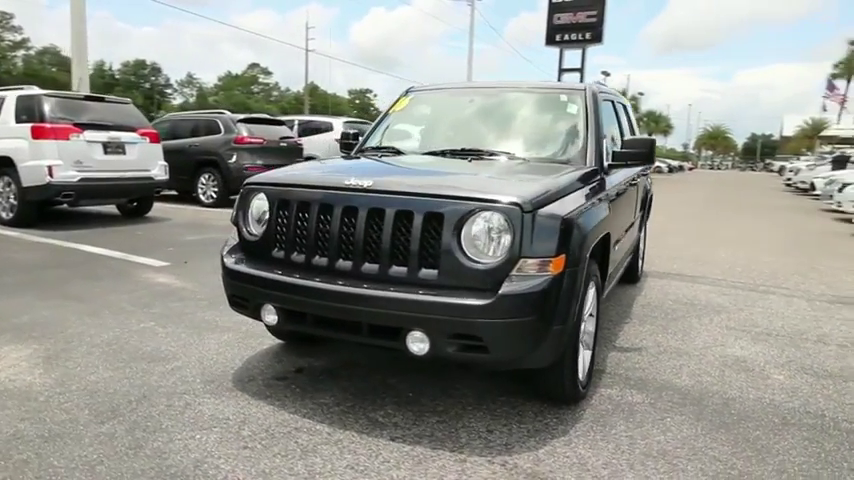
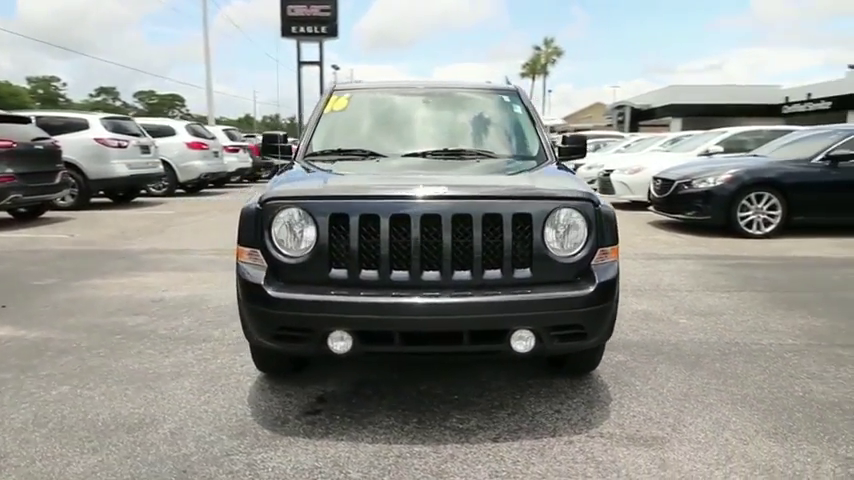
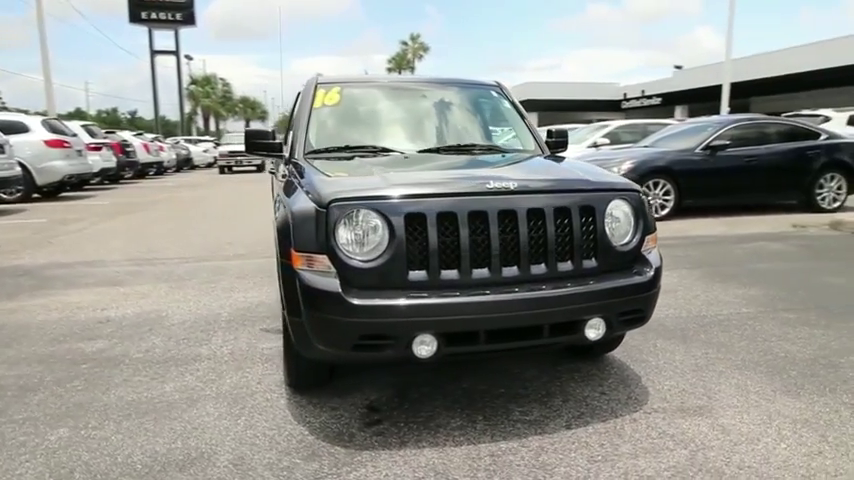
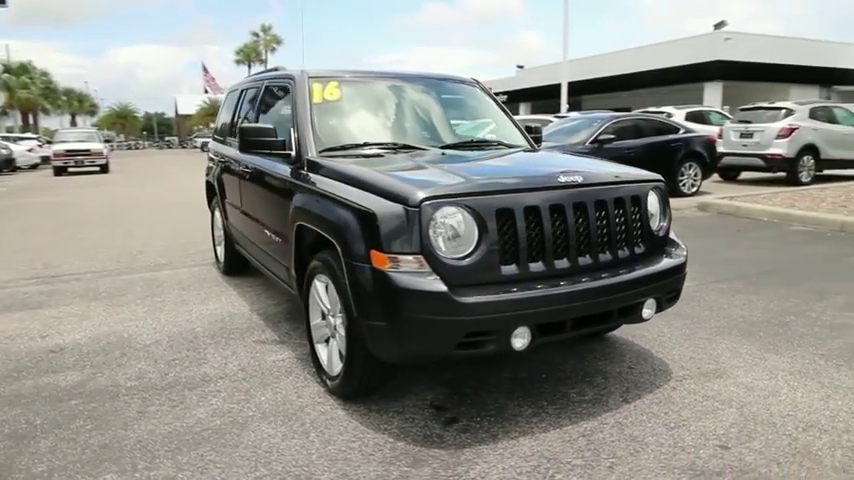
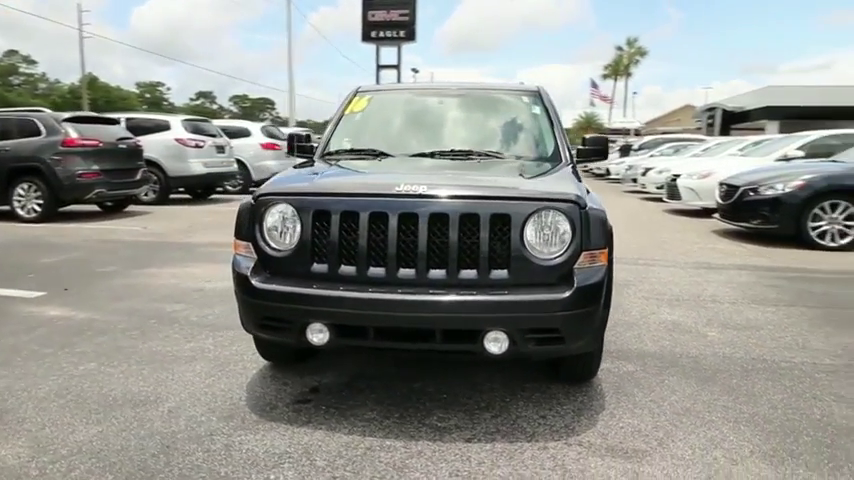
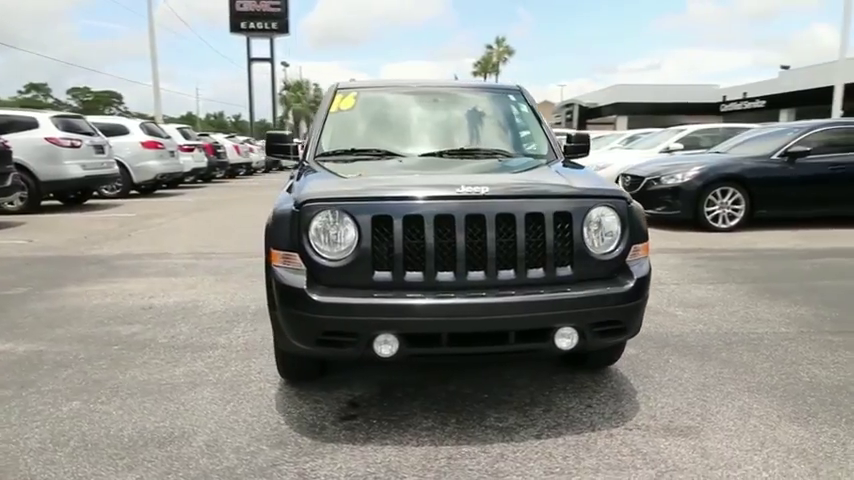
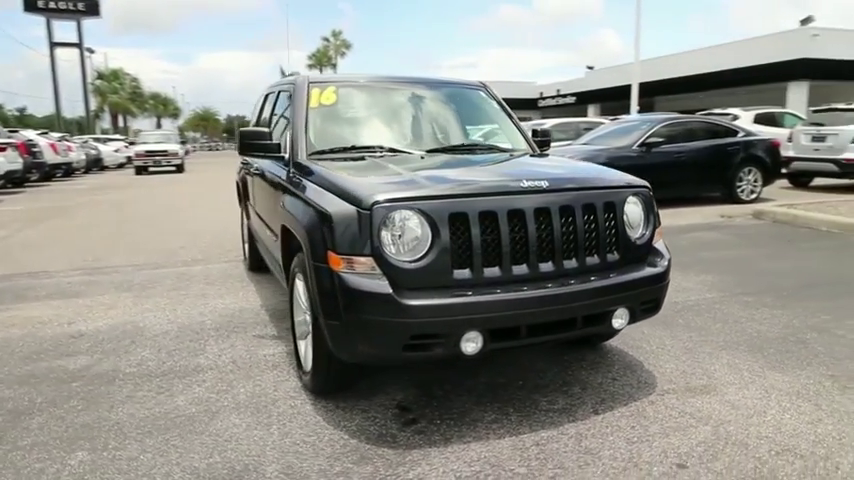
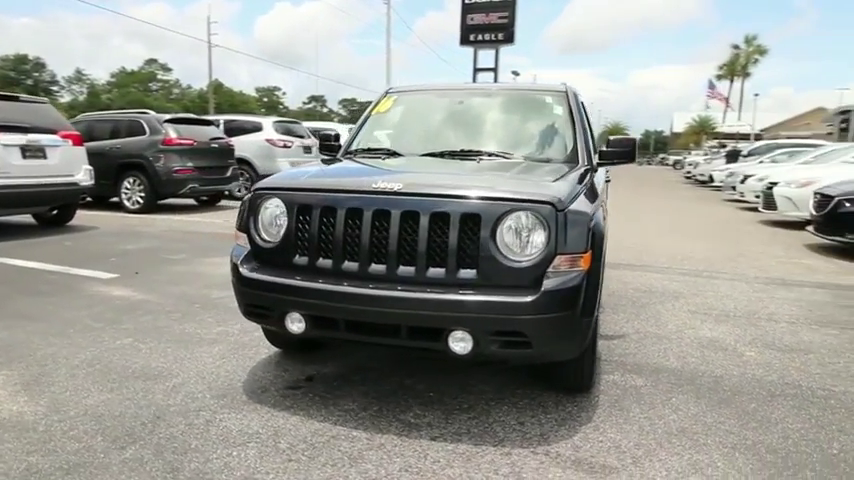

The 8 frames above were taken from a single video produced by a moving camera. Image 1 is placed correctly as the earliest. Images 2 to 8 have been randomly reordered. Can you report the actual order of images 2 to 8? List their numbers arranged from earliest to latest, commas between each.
8, 5, 2, 6, 3, 7, 4
